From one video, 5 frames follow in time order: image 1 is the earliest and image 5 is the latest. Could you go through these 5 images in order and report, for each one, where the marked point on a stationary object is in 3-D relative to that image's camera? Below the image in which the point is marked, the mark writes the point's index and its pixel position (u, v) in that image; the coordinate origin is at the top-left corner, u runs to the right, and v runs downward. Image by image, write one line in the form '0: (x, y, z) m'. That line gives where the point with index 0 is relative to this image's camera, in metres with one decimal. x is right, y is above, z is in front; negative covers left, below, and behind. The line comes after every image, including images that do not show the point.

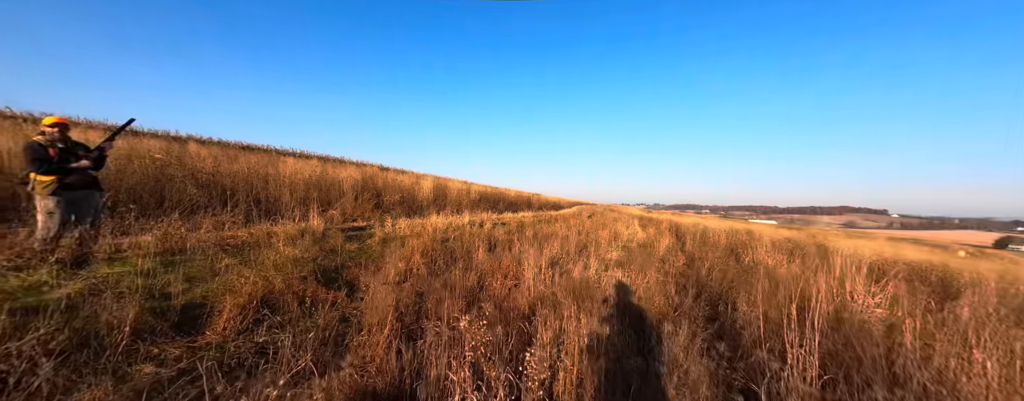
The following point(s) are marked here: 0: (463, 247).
0: (-1.1, -1.1, +6.5) m
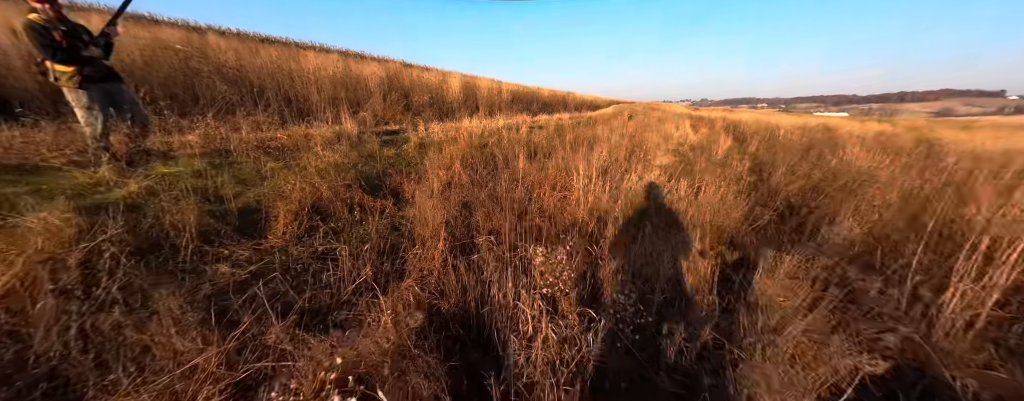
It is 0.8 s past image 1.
0: (-0.2, +1.0, +6.1) m
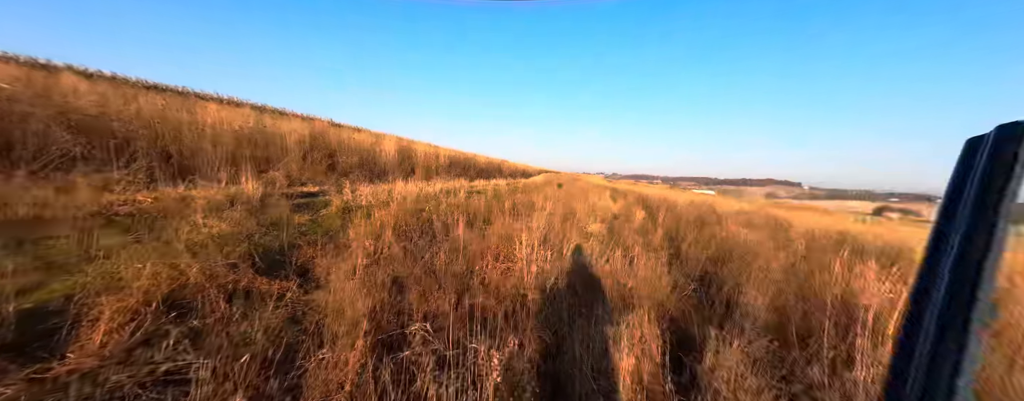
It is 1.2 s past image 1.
0: (-1.4, -0.4, +5.7) m
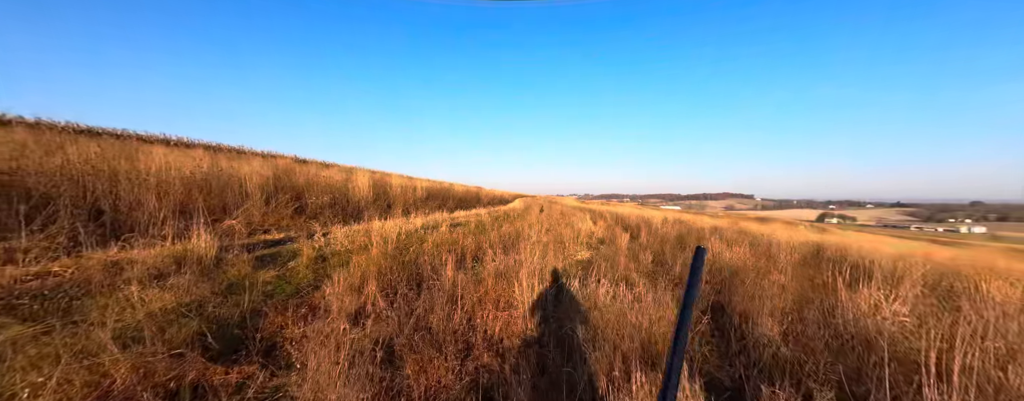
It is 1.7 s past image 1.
0: (-1.6, -1.1, +5.2) m
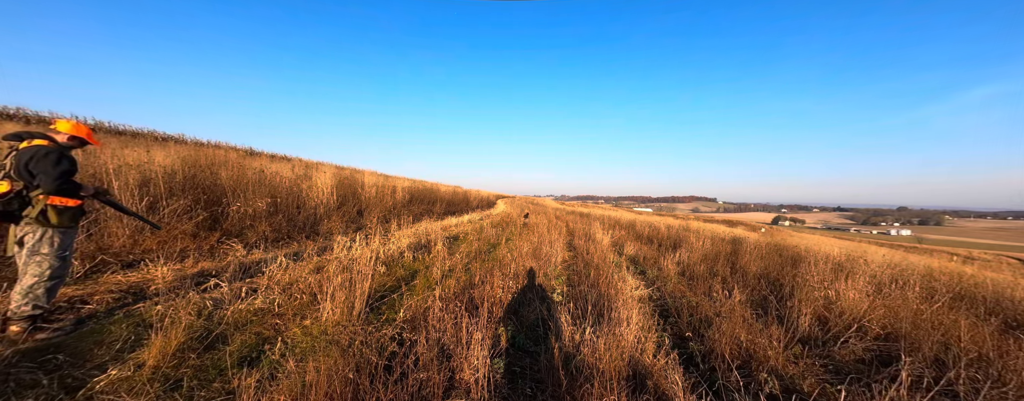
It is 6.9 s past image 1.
0: (-0.7, -1.3, +2.5) m
